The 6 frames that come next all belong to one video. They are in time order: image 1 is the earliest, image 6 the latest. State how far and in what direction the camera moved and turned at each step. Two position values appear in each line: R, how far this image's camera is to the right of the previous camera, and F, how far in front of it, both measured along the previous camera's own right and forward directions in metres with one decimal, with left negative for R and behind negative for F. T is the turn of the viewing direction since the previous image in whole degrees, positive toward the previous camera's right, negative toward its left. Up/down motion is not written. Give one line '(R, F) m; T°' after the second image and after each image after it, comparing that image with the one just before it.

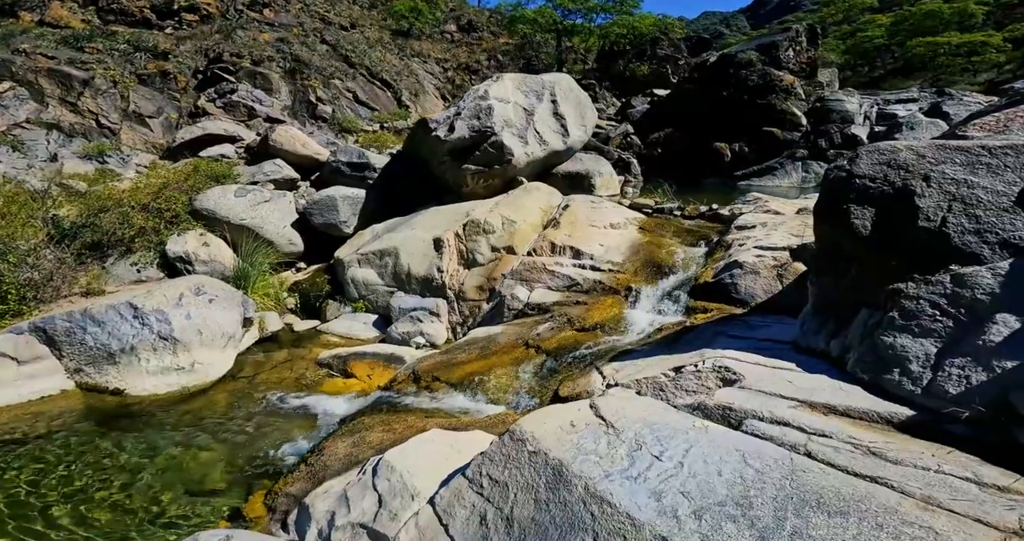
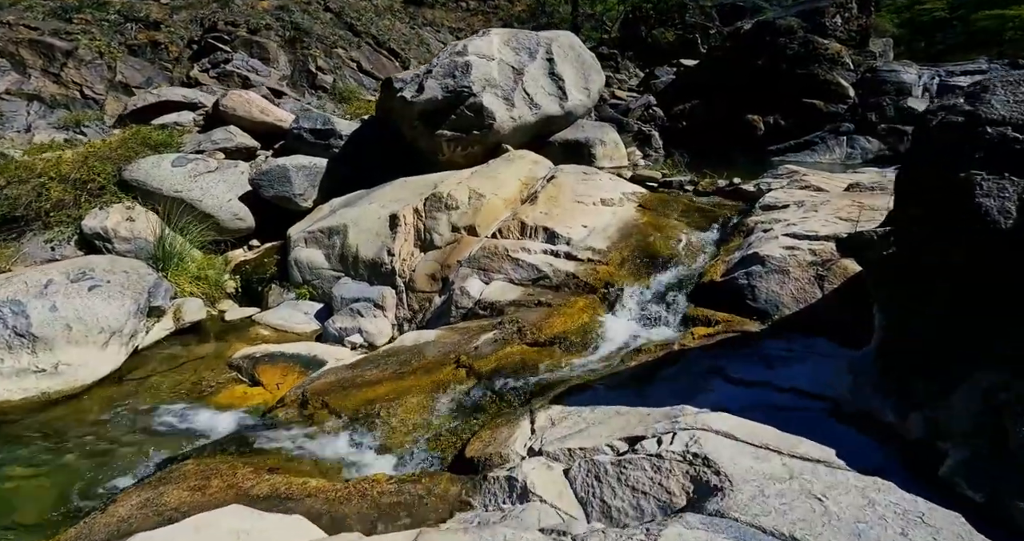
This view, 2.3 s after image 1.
(+0.7, +1.7) m; -3°
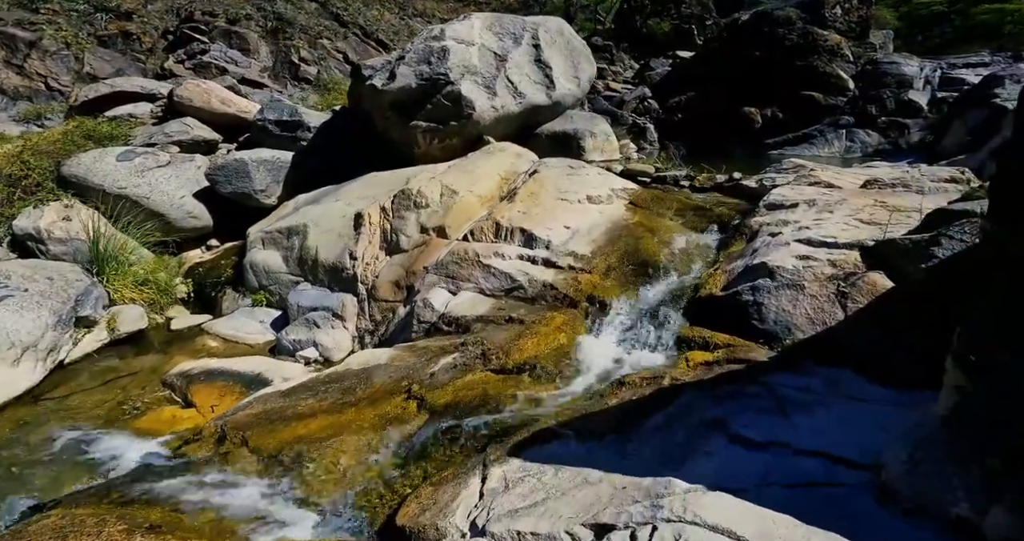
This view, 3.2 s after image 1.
(+0.2, +0.7) m; 0°
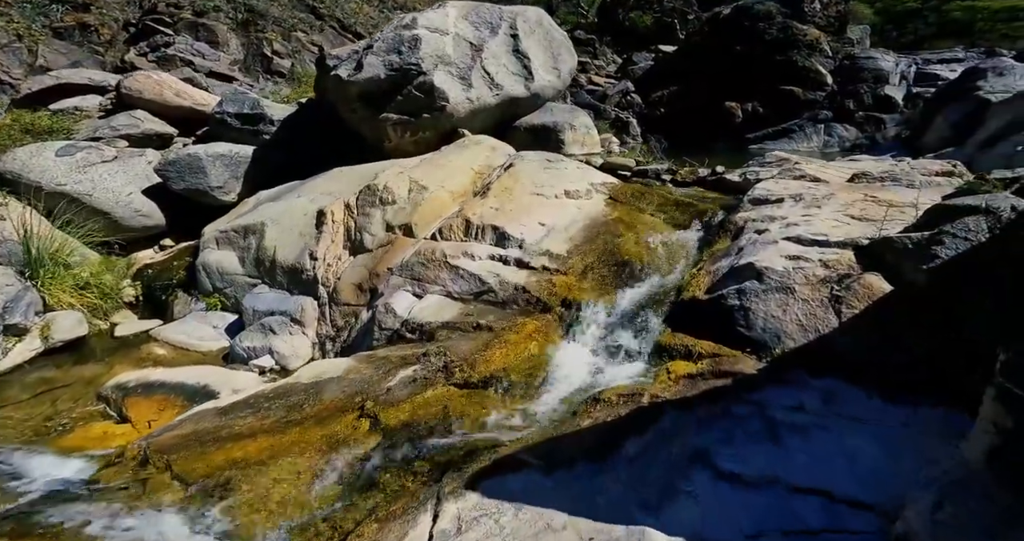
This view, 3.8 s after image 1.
(+0.1, +0.3) m; +1°
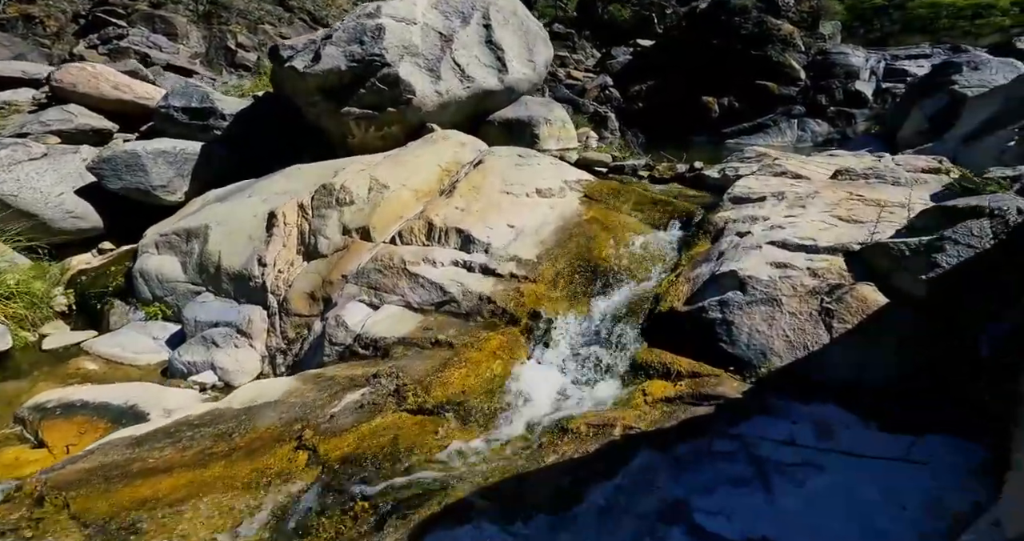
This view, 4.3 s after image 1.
(+0.1, +0.3) m; +2°
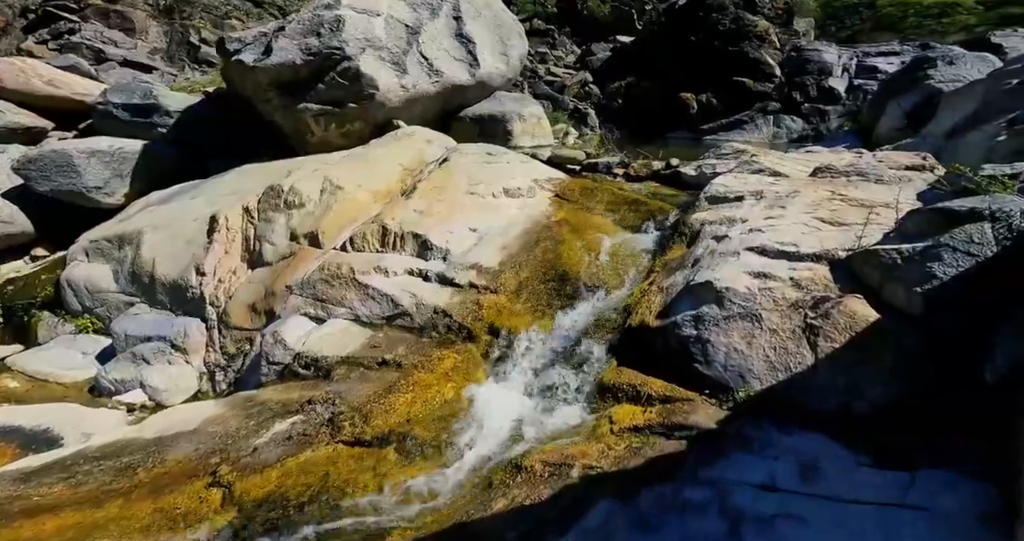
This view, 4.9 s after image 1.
(+0.1, +0.3) m; +2°
